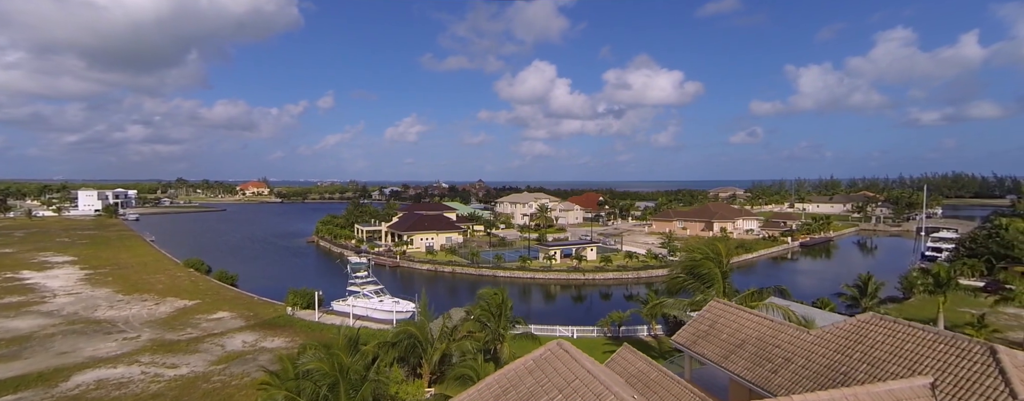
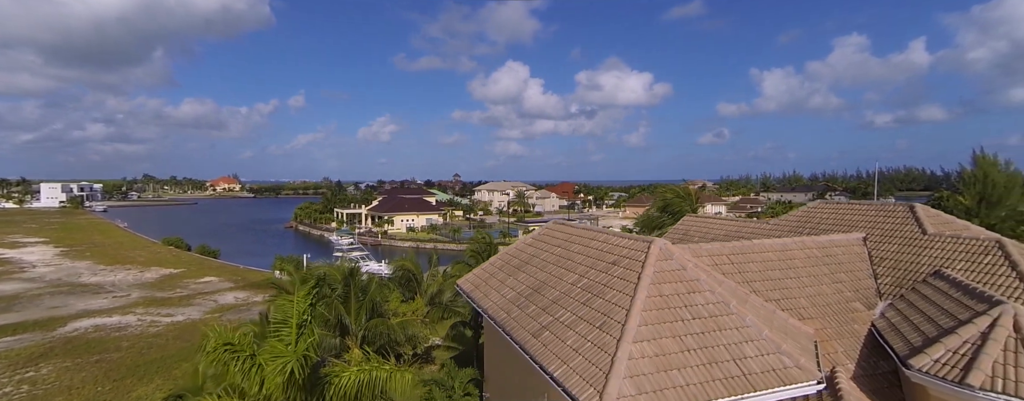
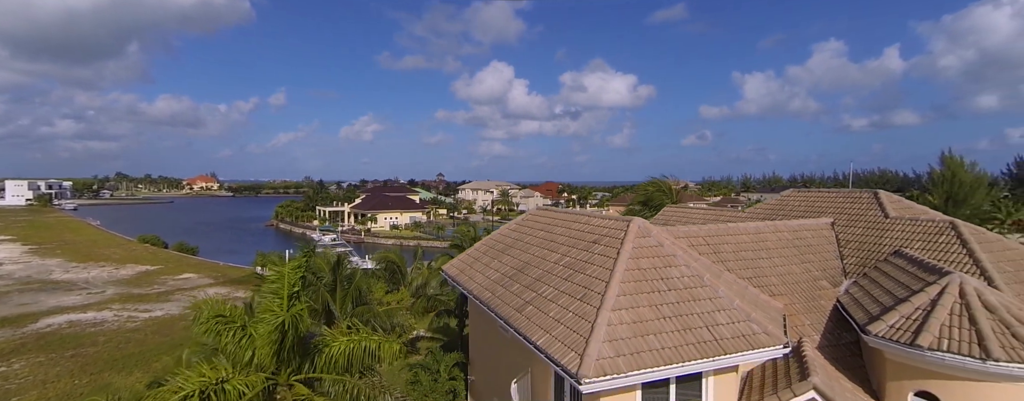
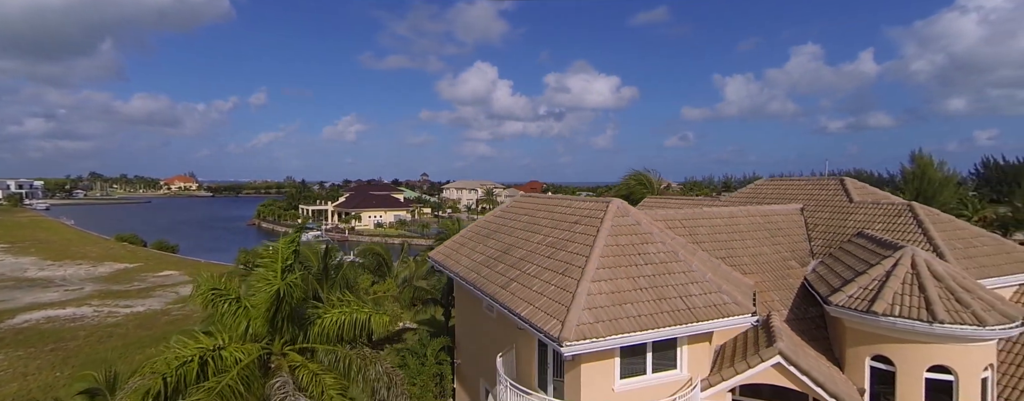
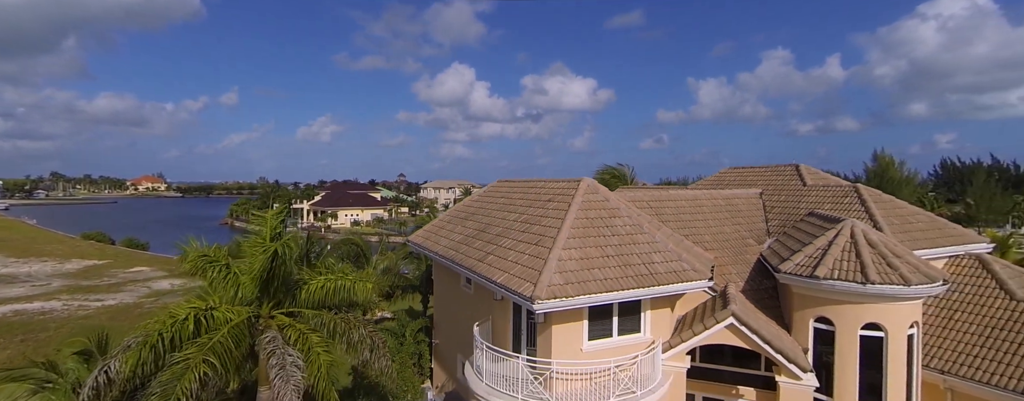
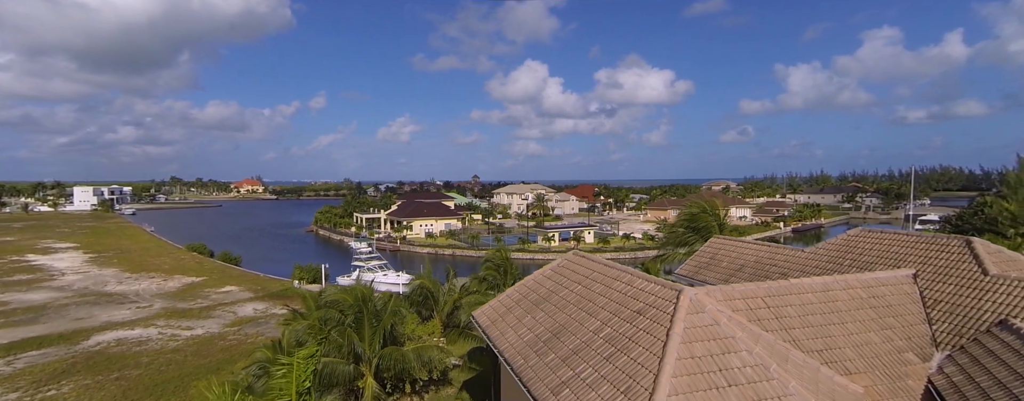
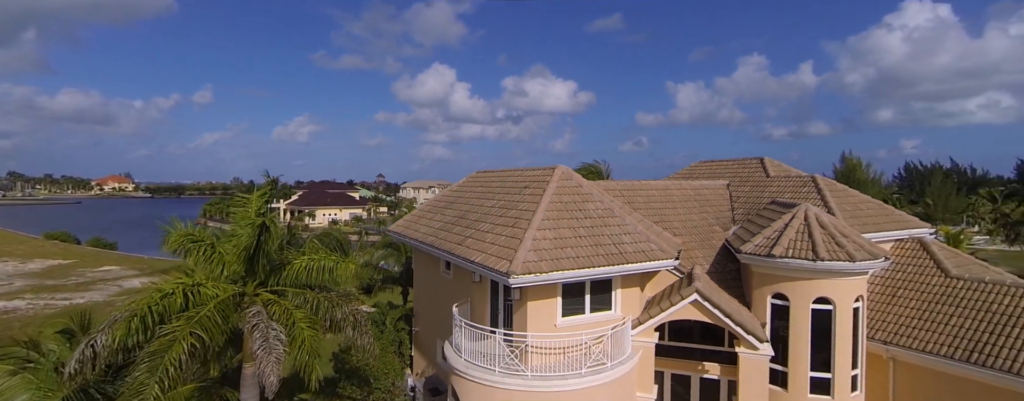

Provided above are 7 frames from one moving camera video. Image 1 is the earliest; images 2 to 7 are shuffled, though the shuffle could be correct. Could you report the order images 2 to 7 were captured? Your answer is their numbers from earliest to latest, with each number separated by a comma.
6, 2, 3, 4, 5, 7
